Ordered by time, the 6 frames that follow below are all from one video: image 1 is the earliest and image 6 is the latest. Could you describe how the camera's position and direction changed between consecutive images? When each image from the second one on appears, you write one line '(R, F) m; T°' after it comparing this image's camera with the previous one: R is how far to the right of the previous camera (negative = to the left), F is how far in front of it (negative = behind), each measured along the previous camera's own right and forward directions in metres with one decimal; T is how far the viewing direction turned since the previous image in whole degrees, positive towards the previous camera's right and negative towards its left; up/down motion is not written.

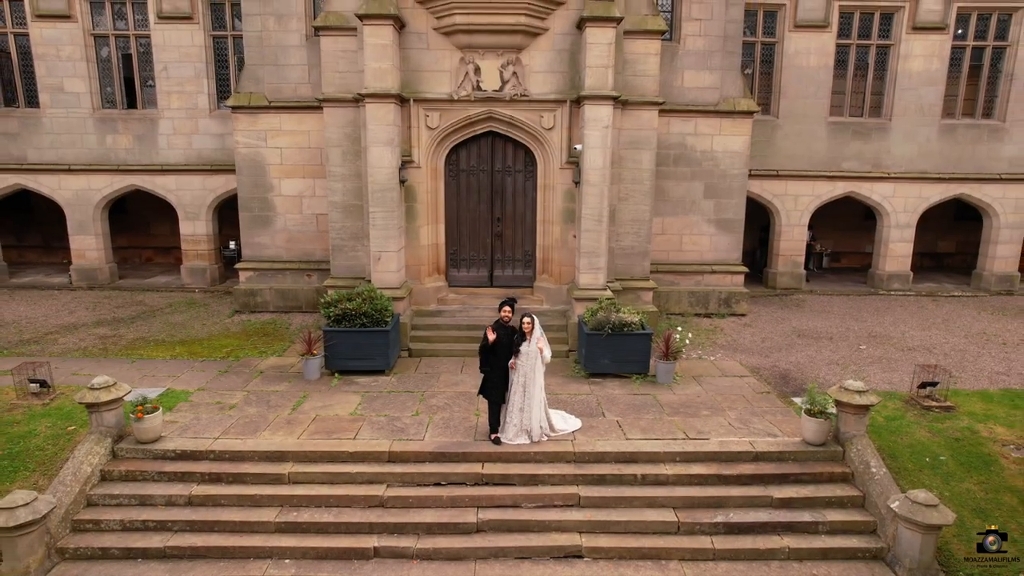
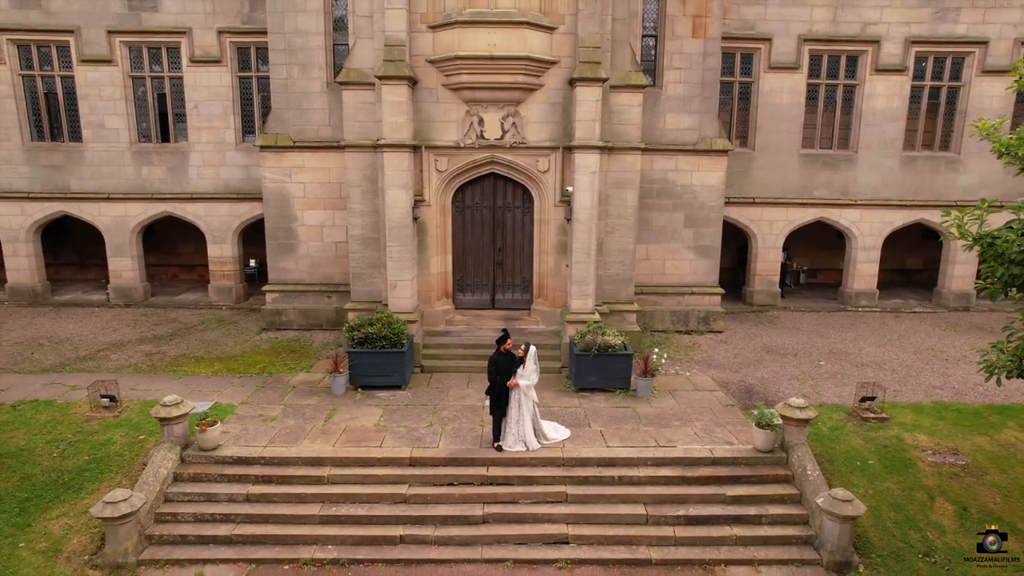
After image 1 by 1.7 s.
(0.0, -1.4) m; 0°
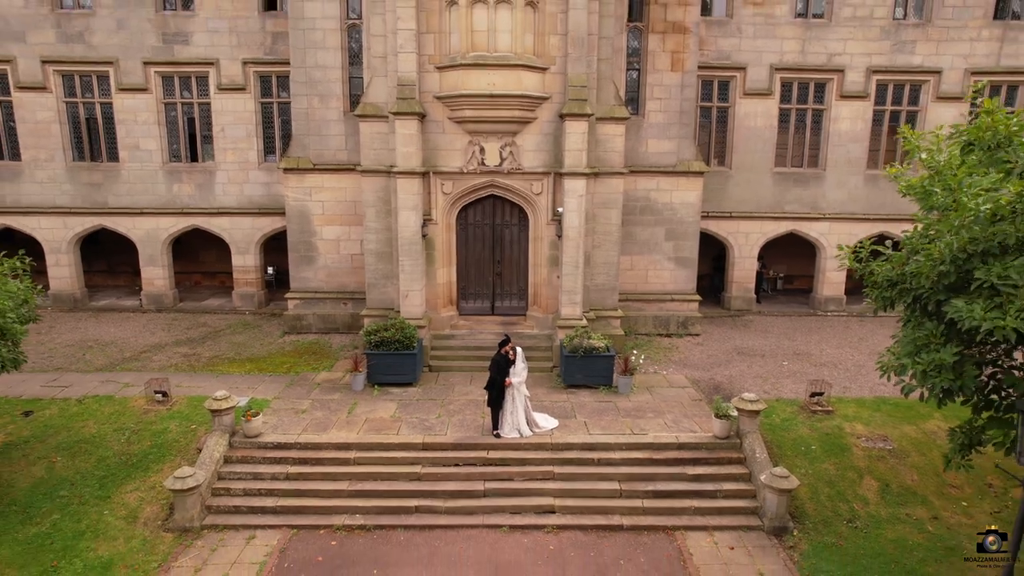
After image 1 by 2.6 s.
(0.0, -1.6) m; 0°
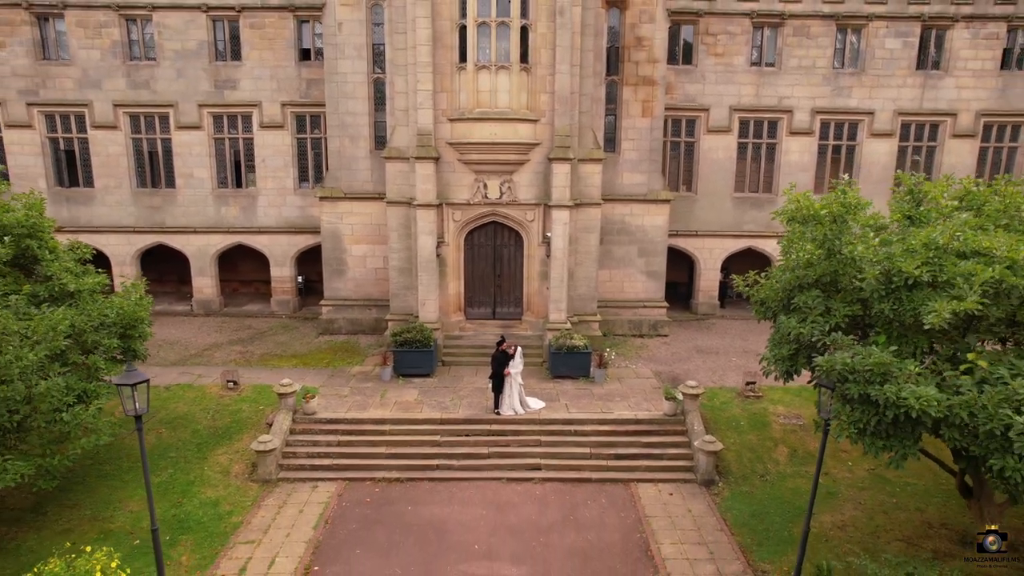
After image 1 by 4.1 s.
(0.0, -3.1) m; 0°
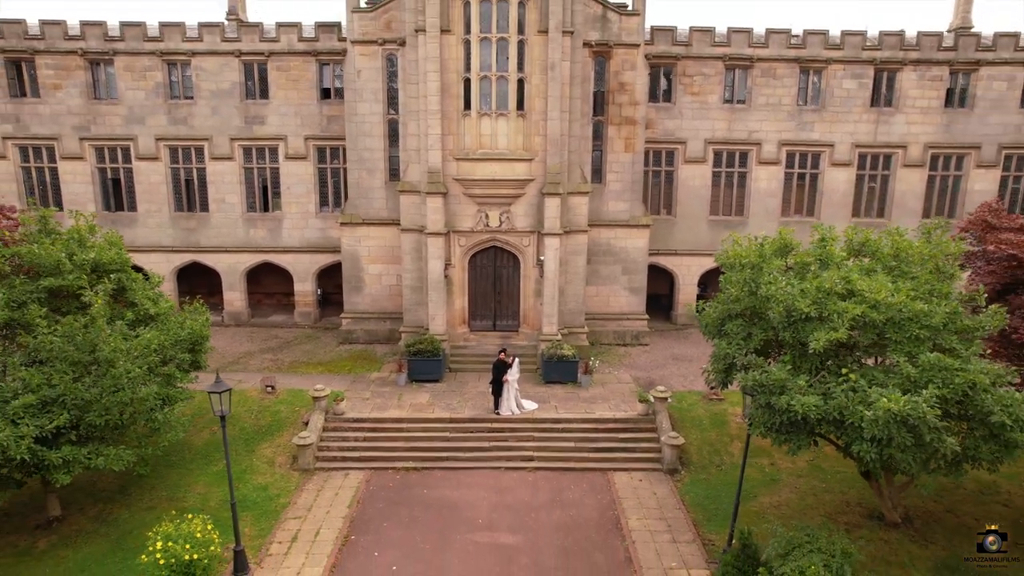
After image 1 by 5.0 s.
(0.0, -2.4) m; 0°
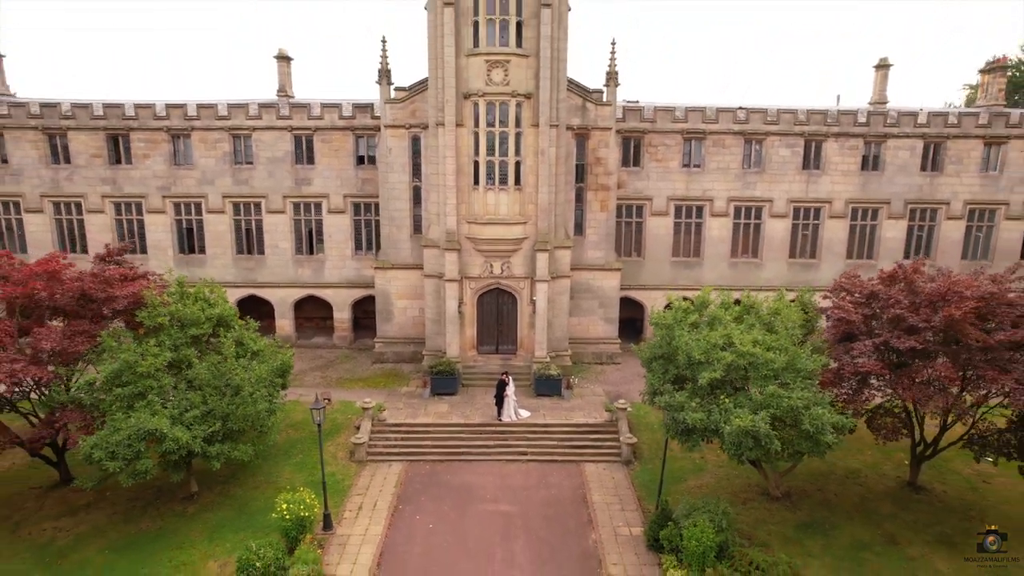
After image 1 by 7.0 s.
(0.0, -5.3) m; 0°
